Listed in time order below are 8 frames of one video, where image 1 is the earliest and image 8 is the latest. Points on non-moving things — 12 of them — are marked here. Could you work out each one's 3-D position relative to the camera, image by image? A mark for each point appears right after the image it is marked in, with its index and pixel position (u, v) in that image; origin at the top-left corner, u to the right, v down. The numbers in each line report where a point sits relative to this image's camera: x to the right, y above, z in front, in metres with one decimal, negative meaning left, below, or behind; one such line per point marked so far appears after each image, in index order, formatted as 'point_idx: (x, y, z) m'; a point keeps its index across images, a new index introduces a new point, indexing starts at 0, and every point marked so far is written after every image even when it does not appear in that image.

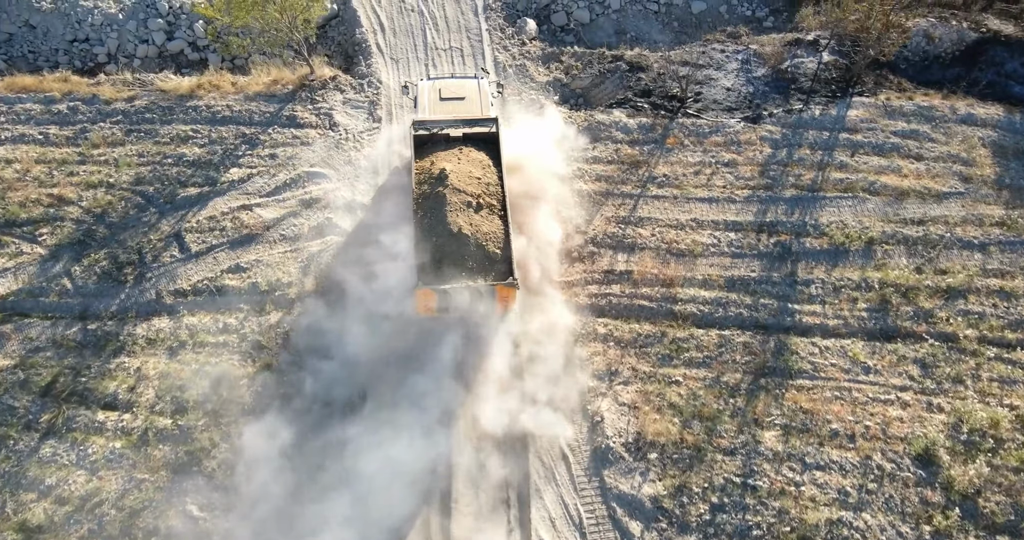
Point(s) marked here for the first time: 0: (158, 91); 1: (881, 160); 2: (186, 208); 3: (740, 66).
0: (-5.9, +3.0, +14.3) m
1: (+6.1, +1.8, +14.1) m
2: (-5.0, +0.9, +13.0) m
3: (+4.1, +3.7, +15.3) m
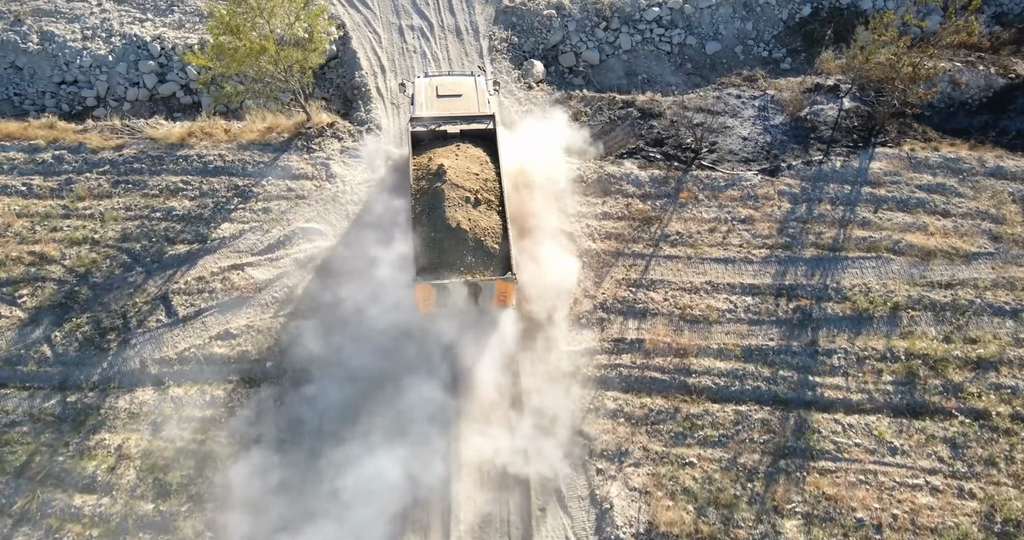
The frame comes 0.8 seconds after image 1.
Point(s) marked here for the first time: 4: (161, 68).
0: (-5.8, +2.1, +13.7) m
1: (+6.2, +0.8, +13.4) m
2: (-4.9, 0.0, +12.3) m
3: (+4.2, +2.7, +14.6) m
4: (-6.1, +3.5, +14.7) m
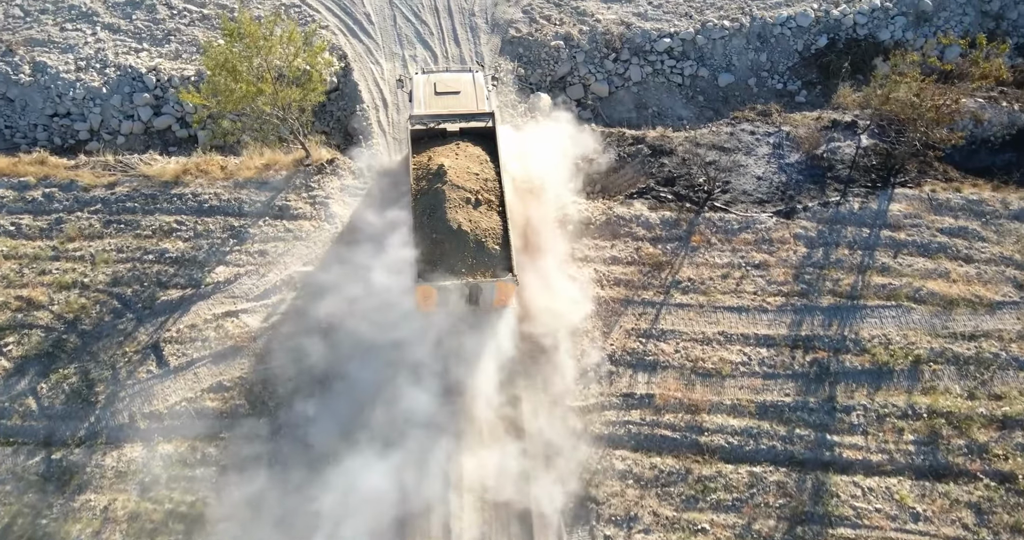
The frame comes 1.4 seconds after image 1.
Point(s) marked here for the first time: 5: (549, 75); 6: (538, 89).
0: (-5.7, +1.5, +13.2) m
1: (+6.3, +0.1, +12.9) m
2: (-4.8, -0.6, +11.9) m
3: (+4.3, +2.0, +14.1) m
4: (-5.9, +2.8, +14.3) m
5: (+0.7, +3.5, +15.2) m
6: (+0.5, +3.2, +15.1) m
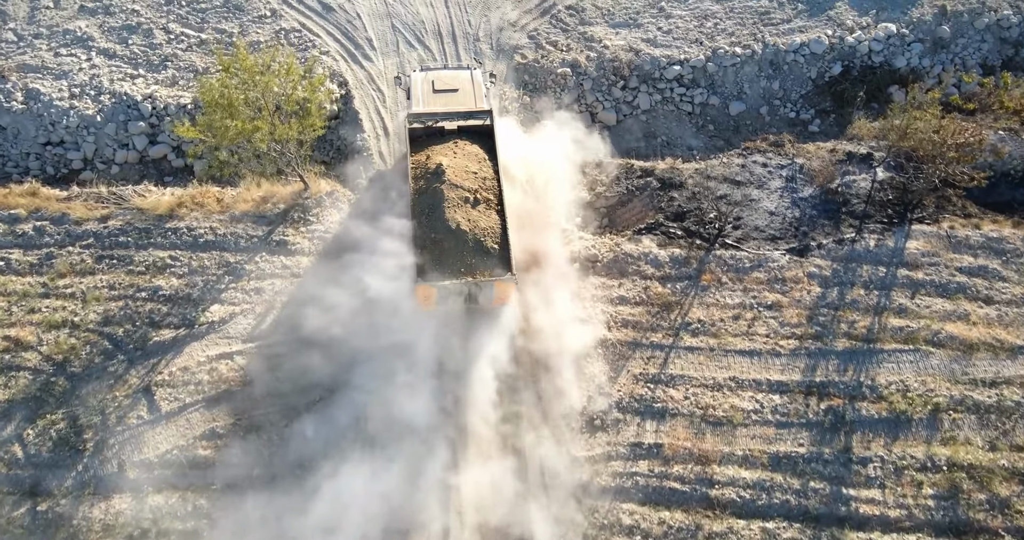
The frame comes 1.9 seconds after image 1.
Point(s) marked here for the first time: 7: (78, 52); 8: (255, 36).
0: (-5.7, +0.9, +12.9) m
1: (+6.3, -0.5, +12.5) m
2: (-4.8, -1.1, +11.5) m
3: (+4.4, +1.4, +13.7) m
4: (-5.9, +2.3, +13.9) m
5: (+0.7, +2.9, +14.8) m
6: (+0.5, +2.7, +14.7) m
7: (-7.3, +3.7, +14.3) m
8: (-4.5, +4.1, +14.9) m
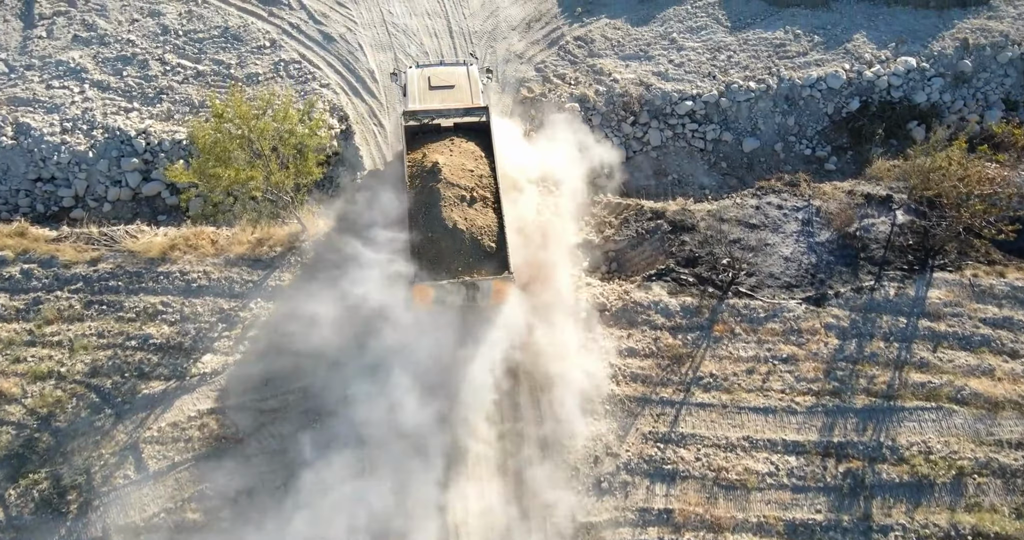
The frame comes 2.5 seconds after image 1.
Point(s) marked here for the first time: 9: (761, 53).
0: (-5.6, +0.3, +12.4) m
1: (+6.4, -1.2, +11.9) m
2: (-4.7, -1.8, +11.0) m
3: (+4.5, +0.7, +13.2) m
4: (-5.8, +1.7, +13.4) m
5: (+0.9, +2.2, +14.3) m
6: (+0.6, +2.0, +14.2) m
7: (-7.2, +3.0, +13.9) m
8: (-4.4, +3.4, +14.4) m
9: (+4.4, +3.8, +15.1) m
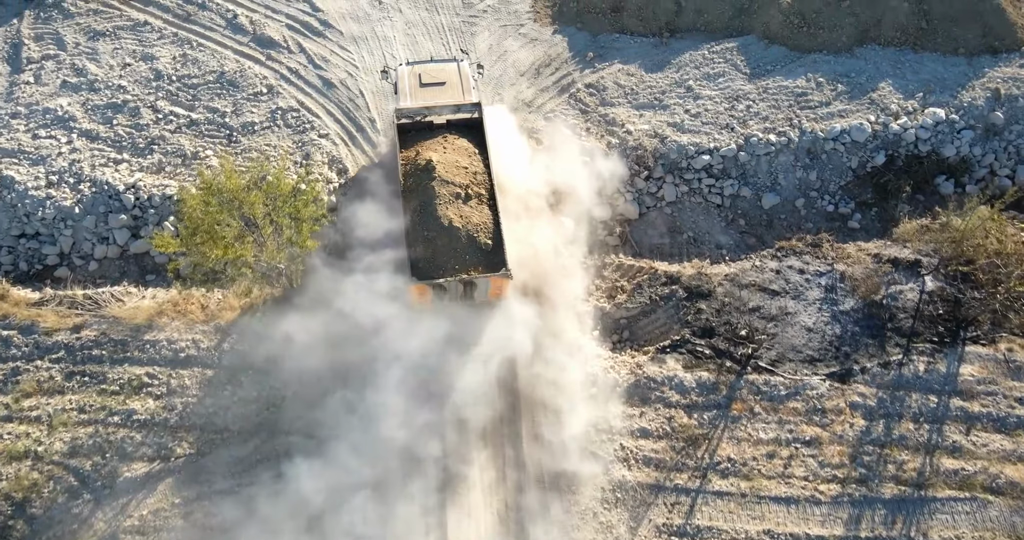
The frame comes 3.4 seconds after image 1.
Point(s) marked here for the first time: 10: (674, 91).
0: (-5.5, -0.6, +11.8) m
1: (+6.4, -2.3, +11.2) m
2: (-4.7, -2.7, +10.4) m
3: (+4.6, -0.3, +12.5) m
4: (-5.7, +0.7, +12.8) m
5: (+1.0, +1.2, +13.7) m
6: (+0.8, +1.0, +13.6) m
7: (-7.1, +2.1, +13.3) m
8: (-4.2, +2.5, +13.8) m
9: (+4.5, +2.8, +14.4) m
10: (+2.8, +3.1, +14.6) m
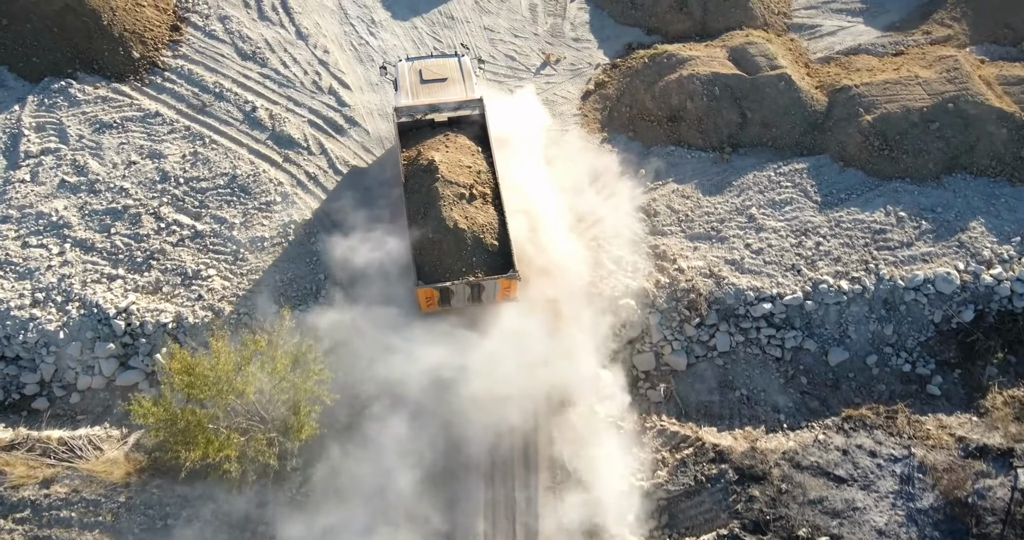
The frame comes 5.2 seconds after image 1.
0: (-5.2, -2.4, +10.5) m
1: (+6.6, -4.7, +9.4) m
2: (-4.5, -4.5, +9.0) m
3: (+4.9, -2.7, +10.7) m
4: (-5.3, -1.1, +11.5) m
5: (+1.4, -1.0, +12.1) m
6: (+1.2, -1.2, +12.0) m
7: (-6.5, +0.4, +12.1) m
8: (-3.7, +0.6, +12.5) m
9: (+5.1, +0.4, +12.7) m
10: (+3.4, +0.8, +13.0) m
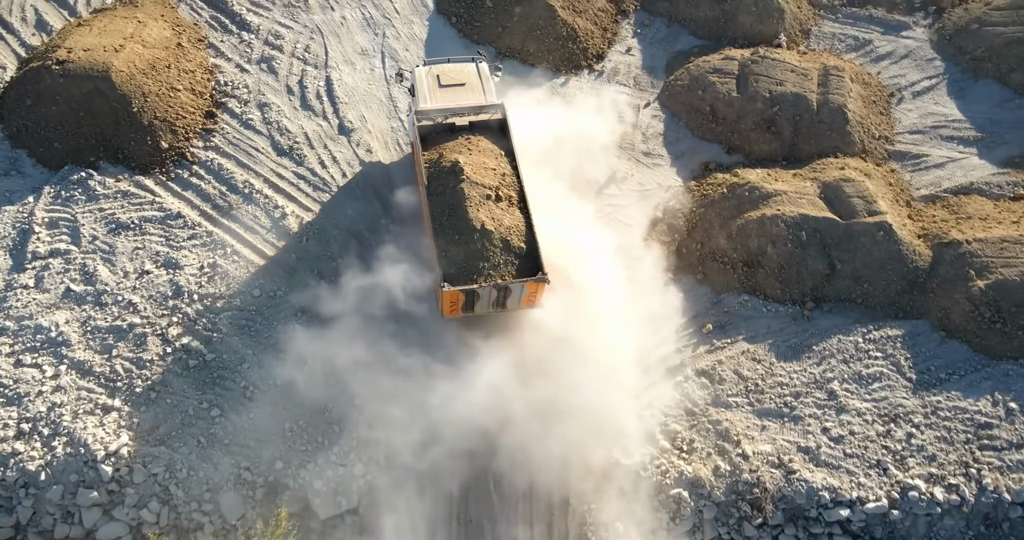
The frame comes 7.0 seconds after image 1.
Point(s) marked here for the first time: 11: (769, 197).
0: (-5.0, -4.1, +9.3) m
1: (+6.4, -7.3, +7.4) m
2: (-4.6, -6.2, +7.8) m
3: (+5.0, -5.2, +8.9) m
4: (-4.9, -2.7, +10.4) m
5: (+1.8, -3.2, +10.5) m
6: (+1.6, -3.4, +10.4) m
7: (-6.0, -1.2, +11.0) m
8: (-3.1, -1.2, +11.2) m
9: (+5.6, -2.1, +10.8) m
10: (+3.9, -1.6, +11.2) m
11: (+3.8, +1.1, +12.6) m
